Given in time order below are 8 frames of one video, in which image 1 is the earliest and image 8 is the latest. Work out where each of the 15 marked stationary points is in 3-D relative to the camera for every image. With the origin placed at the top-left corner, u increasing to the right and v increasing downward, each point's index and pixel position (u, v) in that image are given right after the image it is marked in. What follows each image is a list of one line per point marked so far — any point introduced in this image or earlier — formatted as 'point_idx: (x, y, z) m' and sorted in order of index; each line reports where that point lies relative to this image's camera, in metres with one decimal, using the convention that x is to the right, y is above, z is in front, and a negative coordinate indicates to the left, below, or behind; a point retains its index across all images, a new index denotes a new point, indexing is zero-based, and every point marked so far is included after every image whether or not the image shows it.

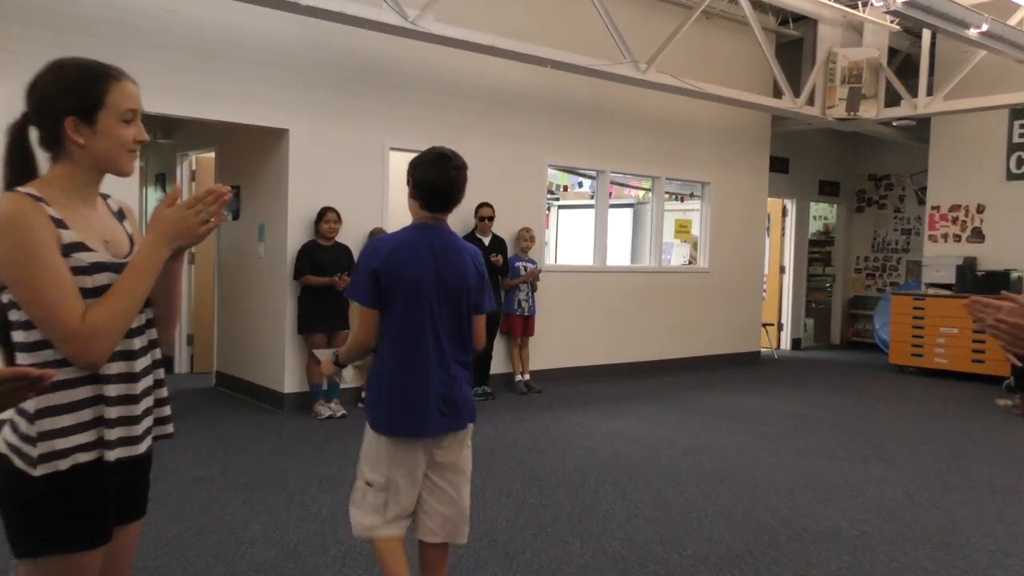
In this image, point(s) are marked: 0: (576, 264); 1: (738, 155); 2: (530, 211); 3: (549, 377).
0: (+0.6, +0.2, +7.2) m
1: (+2.3, +1.4, +8.4) m
2: (+0.2, +0.6, +6.8) m
3: (+0.3, -0.8, +7.0) m
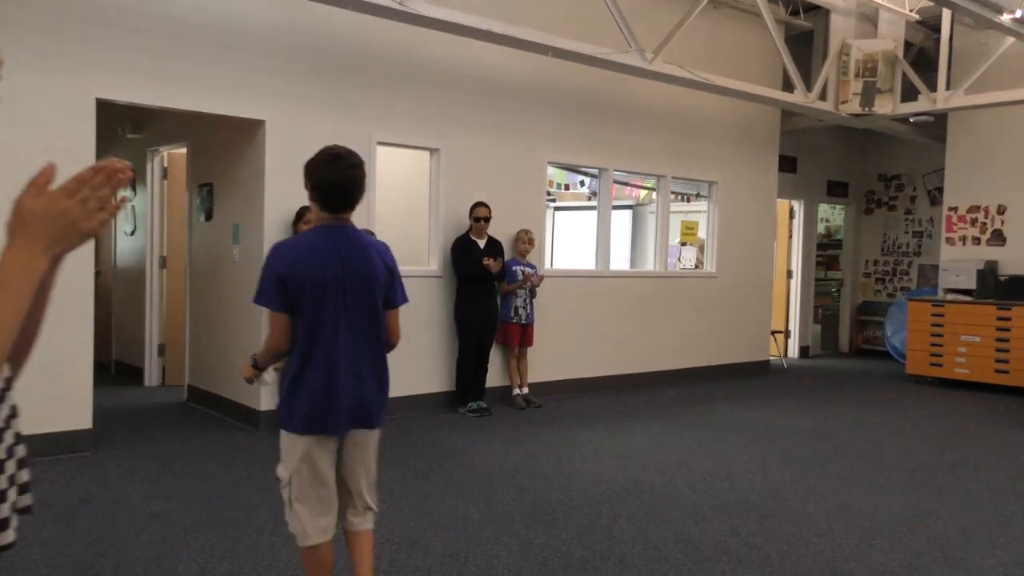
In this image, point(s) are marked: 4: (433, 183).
0: (+0.6, +0.2, +6.7) m
1: (+2.3, +1.3, +7.9) m
2: (+0.1, +0.6, +6.4) m
3: (+0.3, -0.8, +6.5) m
4: (-0.6, +0.8, +5.9) m
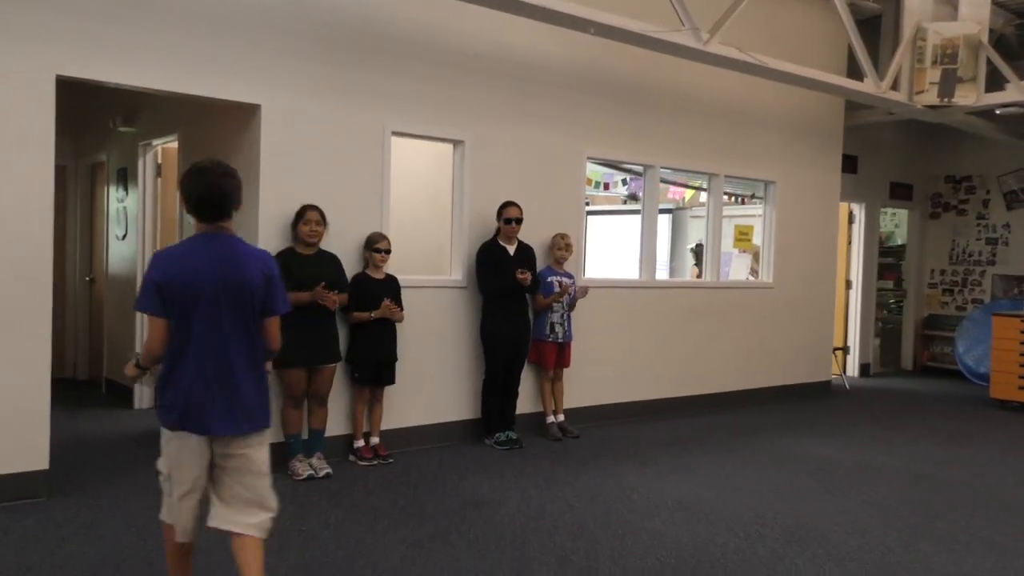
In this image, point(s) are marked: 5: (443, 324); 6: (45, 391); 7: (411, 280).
0: (+0.8, +0.1, +5.9) m
1: (+2.6, +1.2, +7.1) m
2: (+0.4, +0.5, +5.6) m
3: (+0.5, -0.9, +5.7) m
4: (-0.3, +0.7, +5.1) m
5: (-0.4, -0.2, +5.0) m
6: (-2.2, -0.5, +3.7) m
7: (-0.6, +0.1, +4.9) m
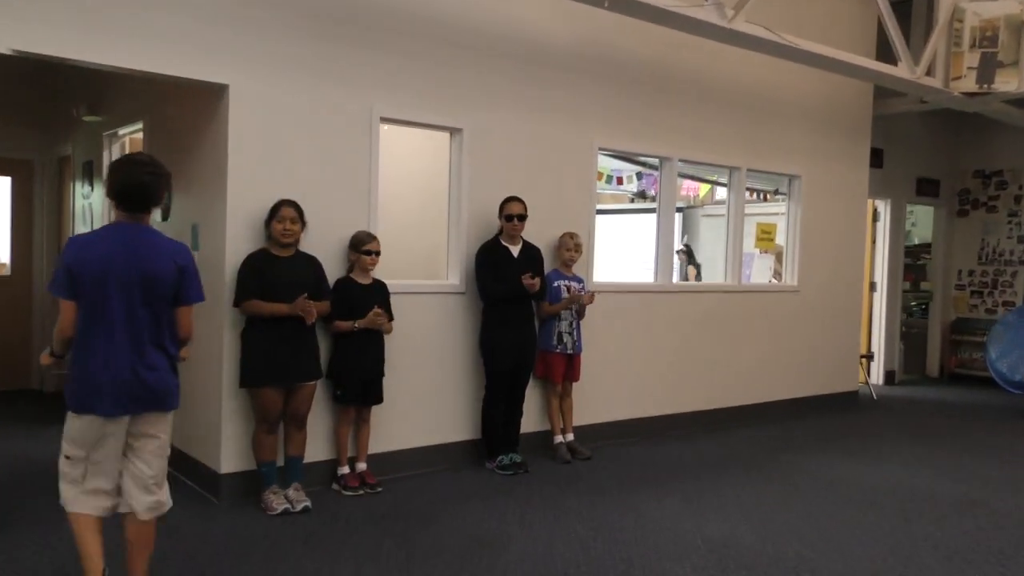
0: (+0.8, 0.0, +5.4) m
1: (+2.6, +1.2, +6.6) m
2: (+0.4, +0.5, +5.1) m
3: (+0.6, -0.9, +5.2) m
4: (-0.3, +0.7, +4.6) m
5: (-0.4, -0.3, +4.5) m
6: (-2.1, -0.5, +3.2) m
7: (-0.6, 0.0, +4.3) m
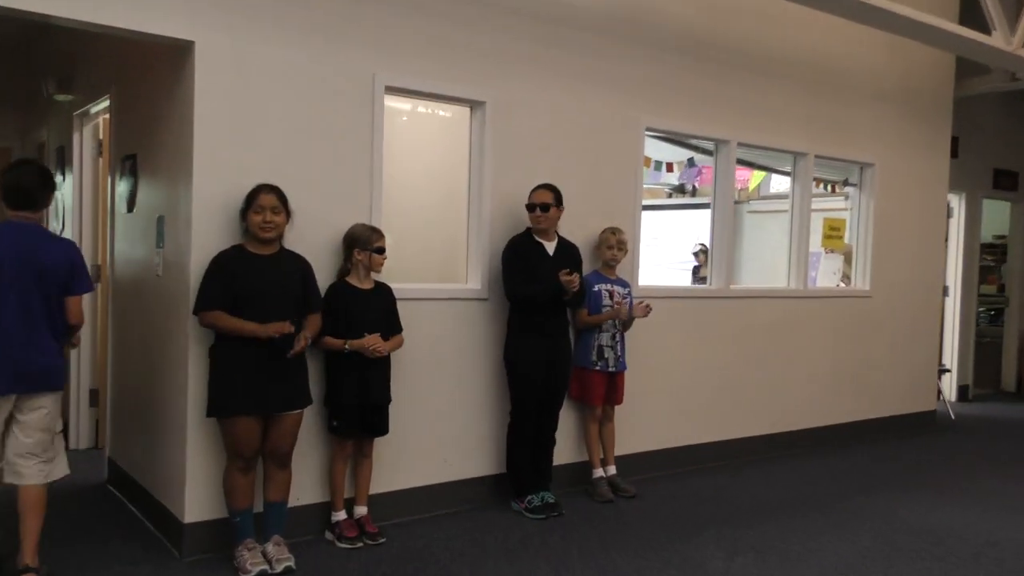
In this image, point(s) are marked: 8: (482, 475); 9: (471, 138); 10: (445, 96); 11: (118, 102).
0: (+1.0, 0.0, +4.6) m
1: (+2.8, +1.1, +5.7) m
2: (+0.5, +0.5, +4.3) m
3: (+0.7, -1.0, +4.4) m
4: (-0.2, +0.6, +3.8) m
5: (-0.3, -0.3, +3.7) m
6: (-2.0, -0.5, +2.5) m
7: (-0.4, 0.0, +3.6) m
8: (-0.1, -0.9, +3.8) m
9: (-0.2, +0.7, +3.9) m
10: (-0.3, +0.9, +3.7) m
11: (-1.9, +0.9, +3.8) m
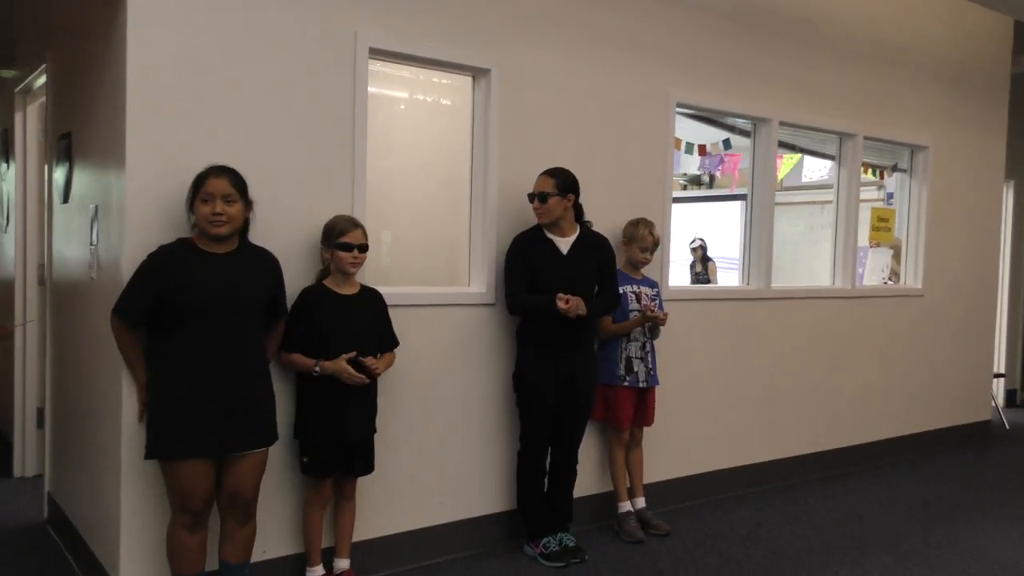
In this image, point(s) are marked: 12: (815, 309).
0: (+1.0, 0.0, +4.0) m
1: (+2.8, +1.2, +5.1) m
2: (+0.6, +0.4, +3.7) m
3: (+0.8, -1.0, +3.8) m
4: (-0.1, +0.6, +3.2) m
5: (-0.2, -0.3, +3.1) m
6: (-2.0, -0.6, +1.9) m
7: (-0.4, 0.0, +3.0) m
8: (-0.1, -0.9, +3.2) m
9: (-0.2, +0.7, +3.3) m
10: (-0.3, +0.9, +3.1) m
11: (-1.8, +0.9, +3.2) m
12: (+1.7, -0.1, +4.4) m
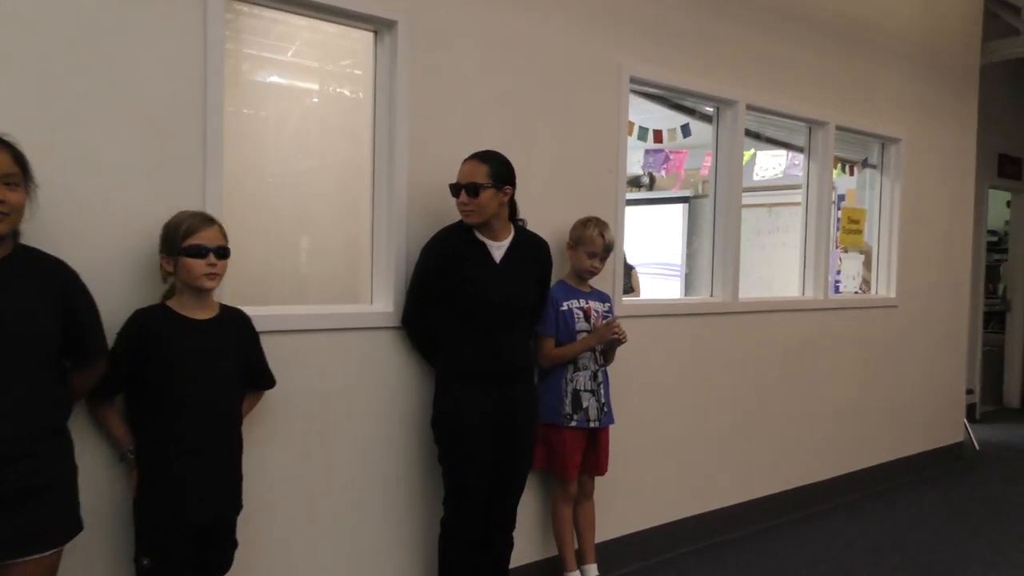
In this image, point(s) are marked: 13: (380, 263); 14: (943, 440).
0: (+0.7, 0.0, +3.4) m
1: (+2.4, +1.1, +4.6) m
2: (+0.3, +0.4, +3.0) m
3: (+0.5, -1.0, +3.2) m
4: (-0.4, +0.6, +2.5) m
5: (-0.5, -0.3, +2.4) m
6: (-2.1, -0.6, +1.0) m
7: (-0.6, -0.1, +2.3) m
8: (-0.3, -1.0, +2.5) m
9: (-0.4, +0.6, +2.5) m
10: (-0.5, +0.8, +2.4) m
11: (-2.1, +0.8, +2.4) m
12: (+1.3, -0.2, +3.8) m
13: (-0.4, +0.1, +2.5) m
14: (+2.6, -0.9, +4.9) m
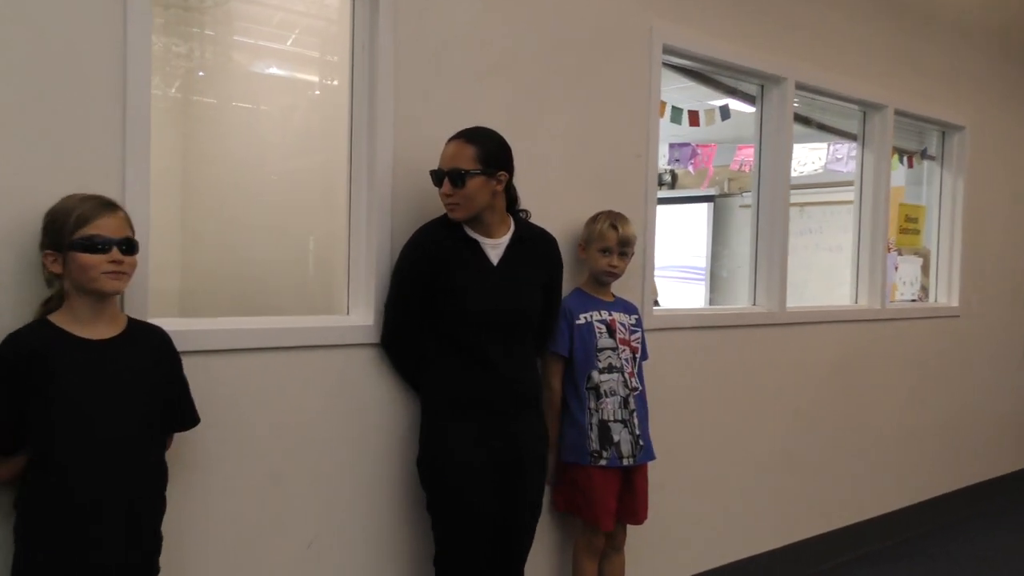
0: (+0.8, -0.1, +2.9) m
1: (+2.5, +1.1, +4.1) m
2: (+0.3, +0.4, +2.5) m
3: (+0.5, -1.0, +2.7) m
4: (-0.4, +0.5, +2.0) m
5: (-0.4, -0.4, +1.9) m
6: (-2.1, -0.6, +0.6) m
7: (-0.6, -0.1, +1.8) m
8: (-0.3, -1.0, +2.0) m
9: (-0.4, +0.6, +2.1) m
10: (-0.5, +0.8, +1.9) m
11: (-2.1, +0.8, +1.9) m
12: (+1.4, -0.2, +3.3) m
13: (-0.4, +0.1, +2.0) m
14: (+2.7, -0.9, +4.4) m
